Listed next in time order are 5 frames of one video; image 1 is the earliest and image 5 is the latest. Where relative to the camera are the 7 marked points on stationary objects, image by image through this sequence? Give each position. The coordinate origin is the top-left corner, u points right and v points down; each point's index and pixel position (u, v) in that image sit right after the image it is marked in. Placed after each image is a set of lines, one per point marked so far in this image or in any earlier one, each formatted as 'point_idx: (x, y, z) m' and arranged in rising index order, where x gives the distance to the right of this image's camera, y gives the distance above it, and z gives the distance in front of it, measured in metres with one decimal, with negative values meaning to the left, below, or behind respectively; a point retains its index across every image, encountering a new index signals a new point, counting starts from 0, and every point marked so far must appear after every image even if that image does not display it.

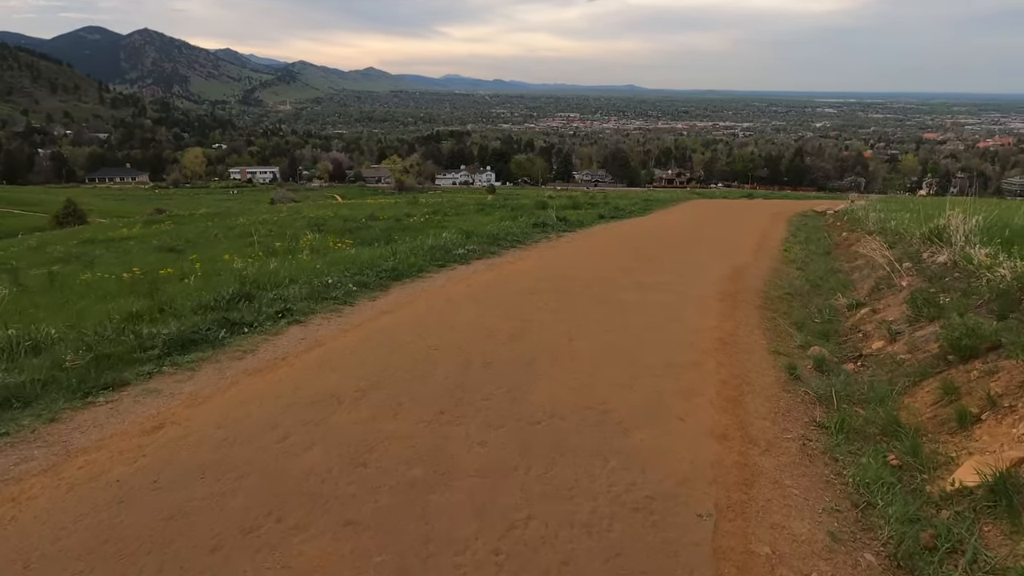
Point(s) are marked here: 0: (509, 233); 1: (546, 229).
0: (-0.1, +1.4, +16.1) m
1: (+1.0, +1.7, +17.8) m
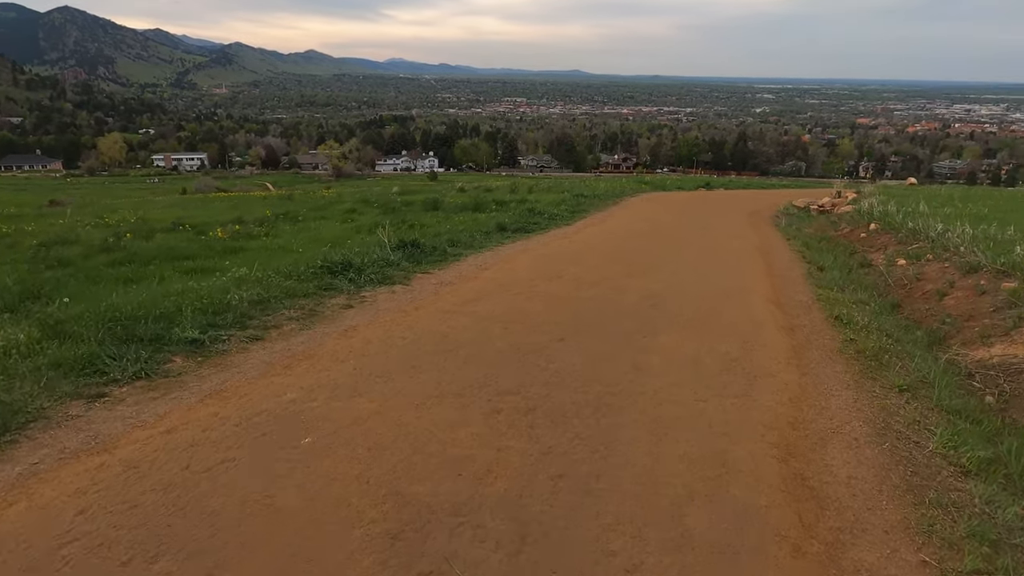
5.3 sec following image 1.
0: (-3.1, -0.1, +6.7) m
1: (-2.2, +0.2, +8.5) m
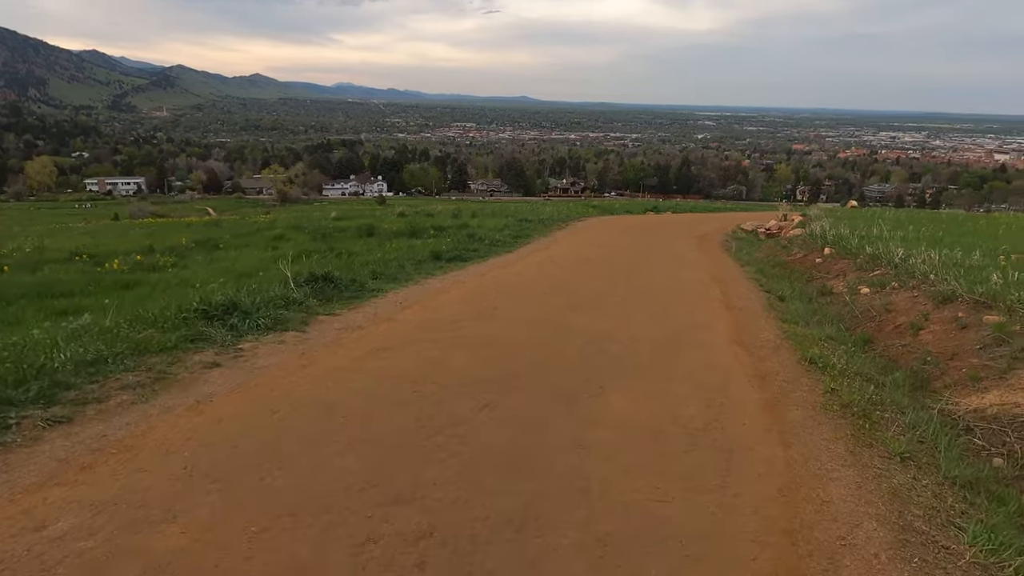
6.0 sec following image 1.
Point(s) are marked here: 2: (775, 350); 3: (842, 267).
0: (-3.8, -0.6, +5.0) m
1: (-3.0, -0.3, +6.9) m
2: (+3.0, -0.7, +7.4) m
3: (+6.7, +0.4, +13.1) m
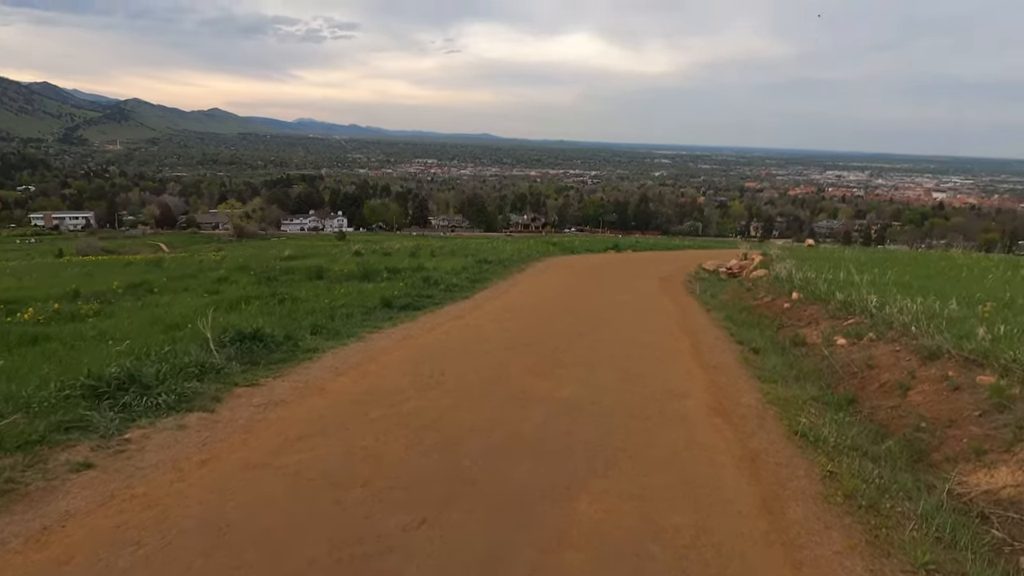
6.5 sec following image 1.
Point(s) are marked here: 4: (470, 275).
0: (-4.1, -1.1, +3.9) m
1: (-3.5, -0.9, +5.8) m
2: (+2.5, -1.4, +6.6) m
3: (+5.9, -0.5, +12.6) m
4: (-1.1, +0.3, +17.5) m
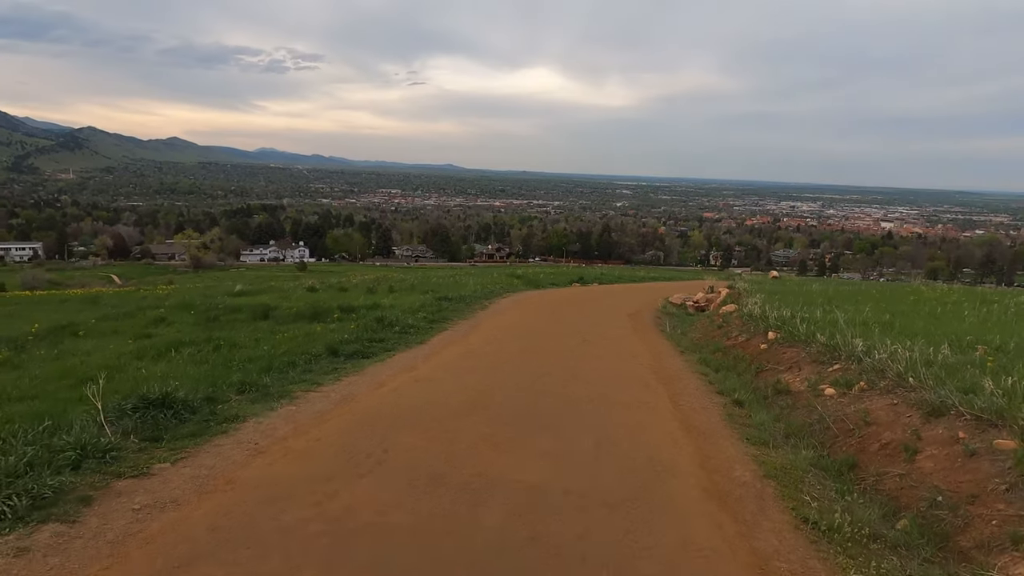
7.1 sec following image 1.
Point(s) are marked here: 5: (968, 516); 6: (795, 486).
0: (-4.4, -1.6, +2.5) m
1: (-3.8, -1.5, +4.5) m
2: (+2.2, -1.9, +5.6) m
3: (+5.1, -1.3, +11.7) m
4: (-2.1, -0.7, +16.3) m
5: (+4.1, -2.0, +5.8) m
6: (+2.7, -1.9, +6.2) m
